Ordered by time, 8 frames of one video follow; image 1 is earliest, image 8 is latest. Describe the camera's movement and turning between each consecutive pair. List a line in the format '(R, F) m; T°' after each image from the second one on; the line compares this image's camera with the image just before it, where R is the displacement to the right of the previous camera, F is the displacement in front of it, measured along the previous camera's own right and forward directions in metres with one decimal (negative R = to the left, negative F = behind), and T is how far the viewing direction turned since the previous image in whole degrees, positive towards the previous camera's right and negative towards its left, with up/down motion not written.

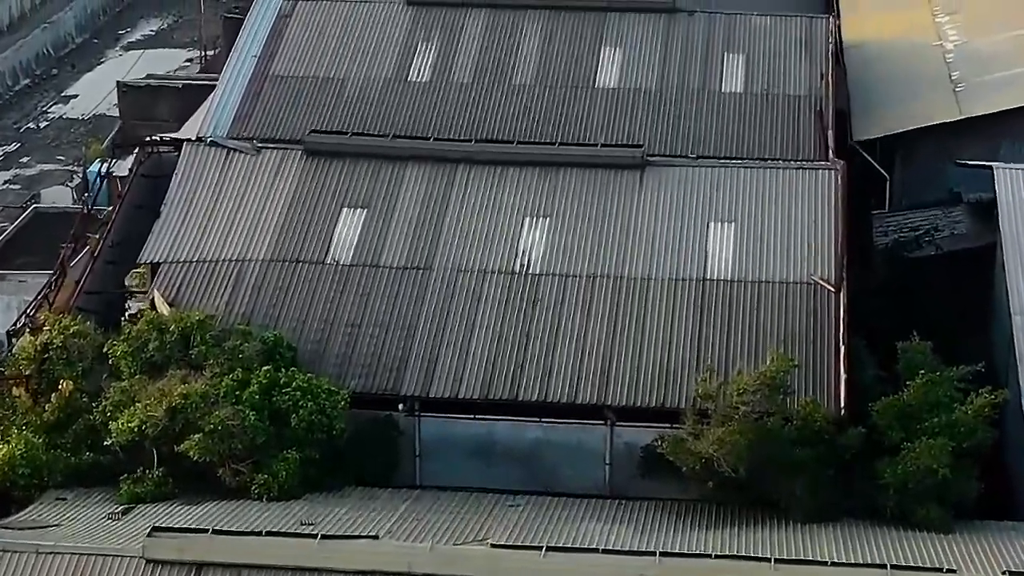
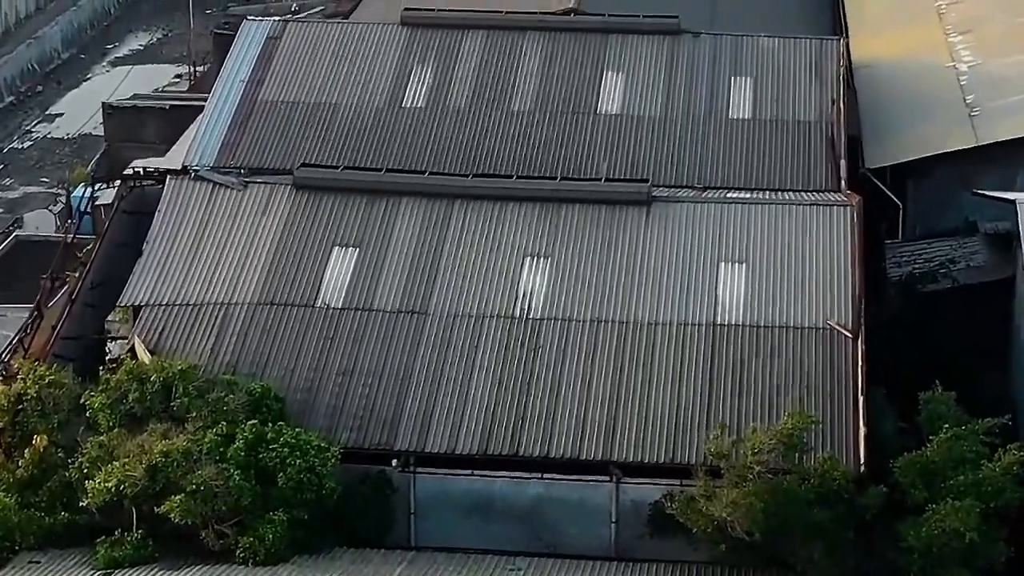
(0.0, +1.1) m; 0°
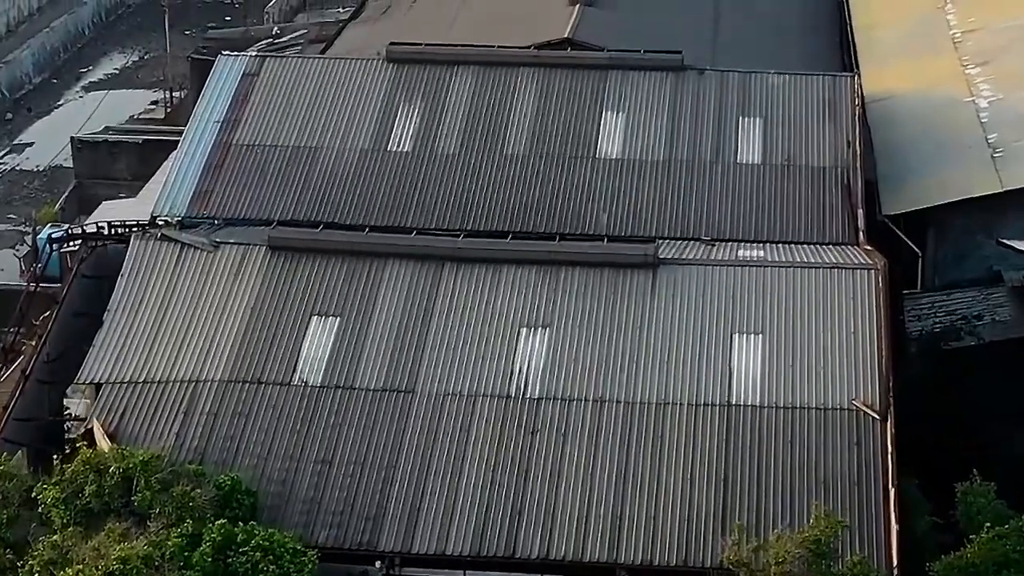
(-0.1, +1.7) m; 0°
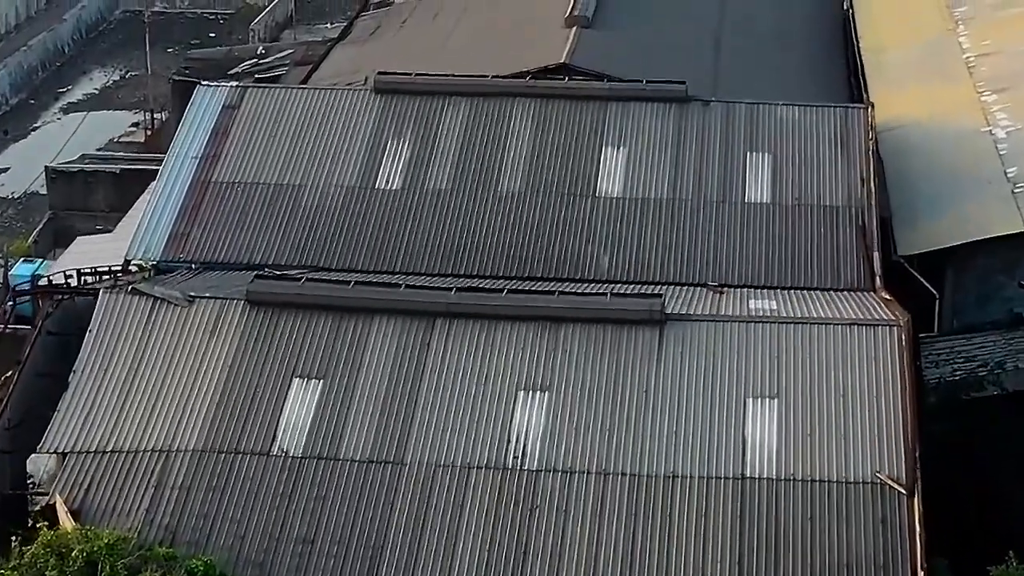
(0.0, +1.3) m; 0°
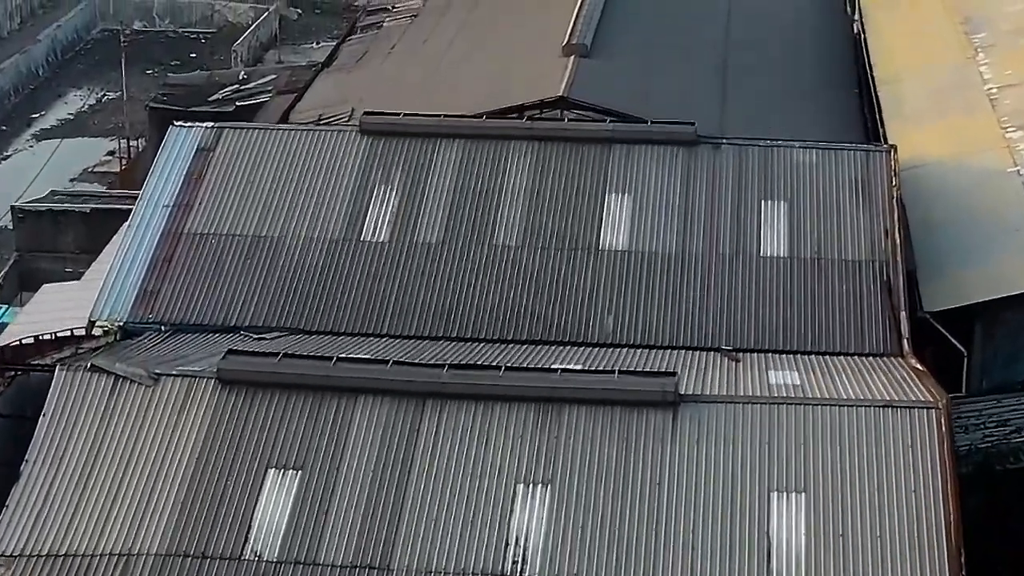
(-0.1, +1.7) m; 0°
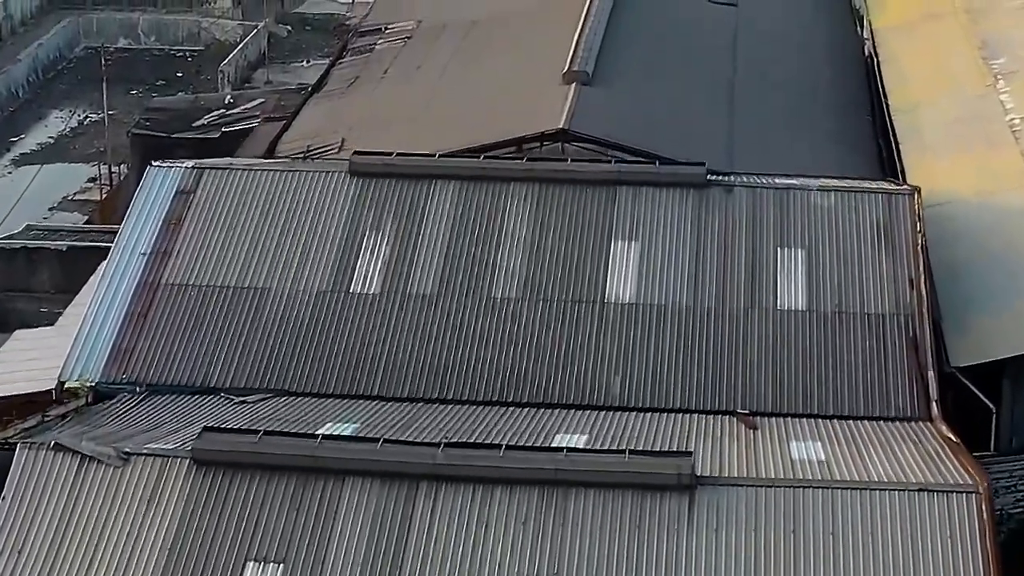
(-0.1, +1.4) m; 0°
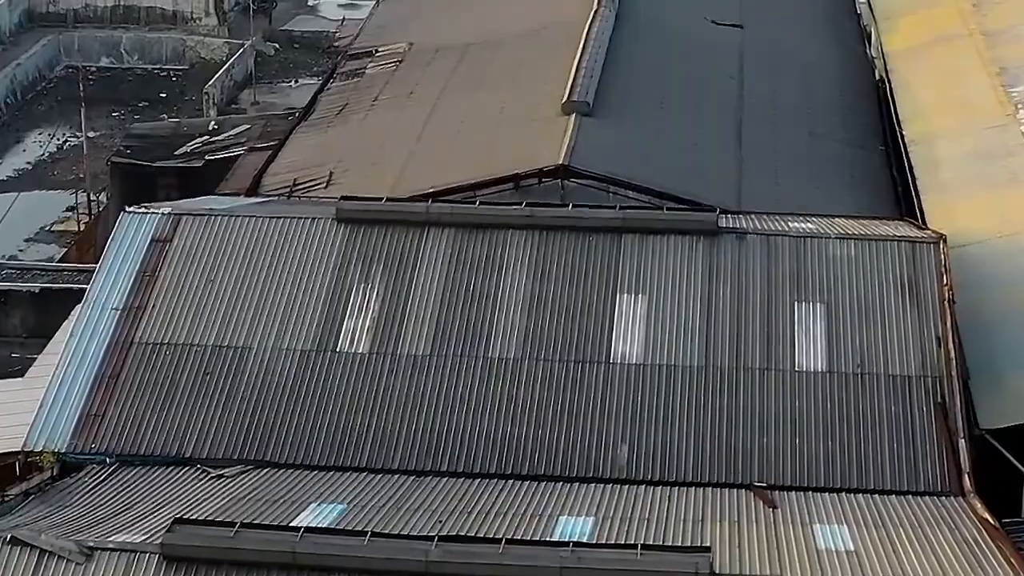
(0.0, +1.4) m; 0°
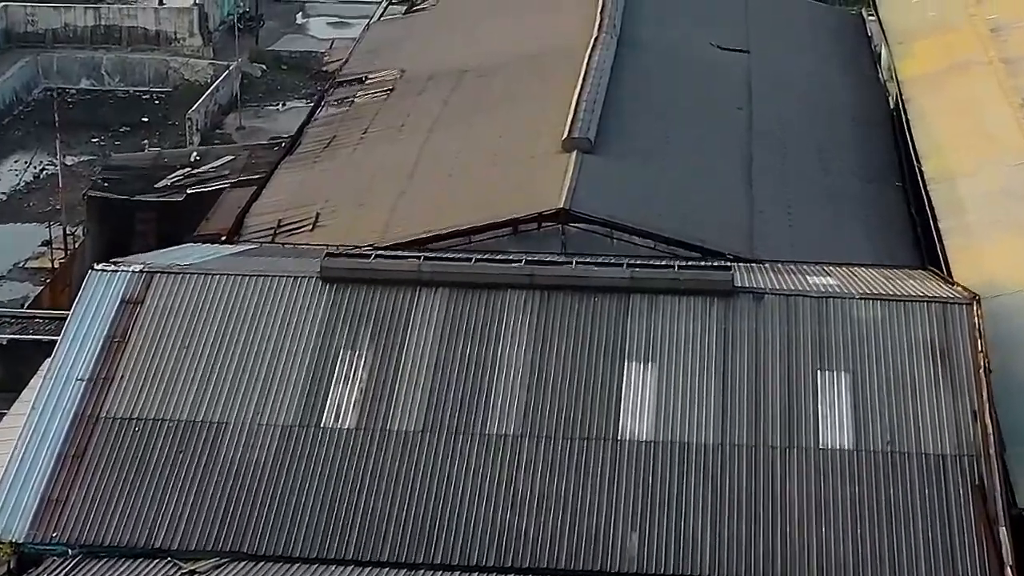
(0.0, +1.5) m; 0°
